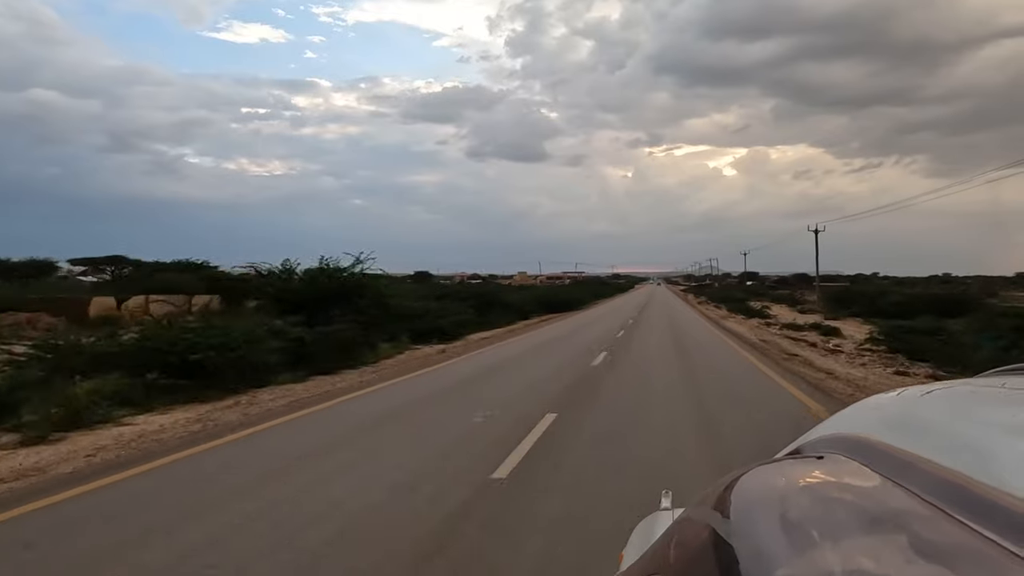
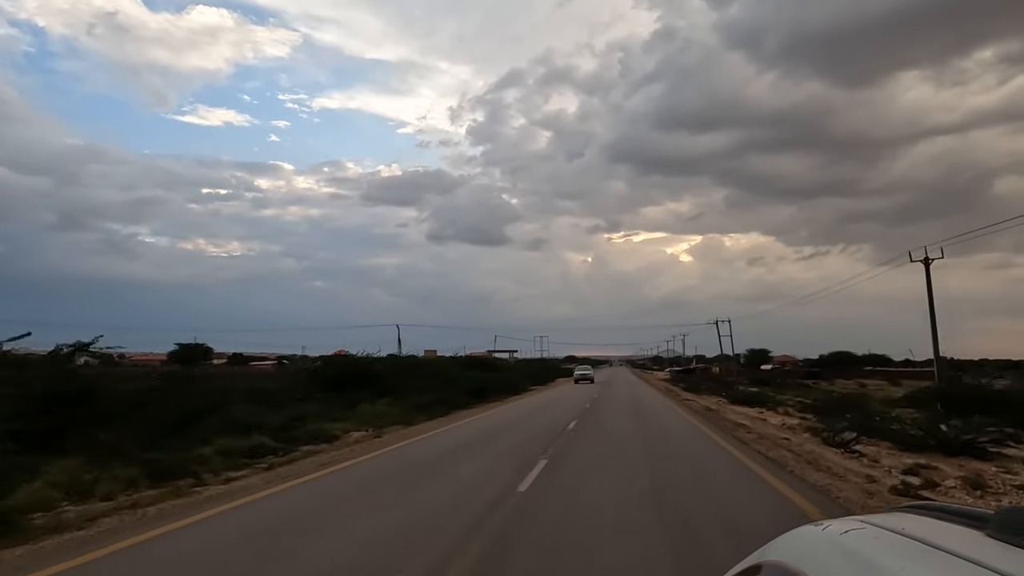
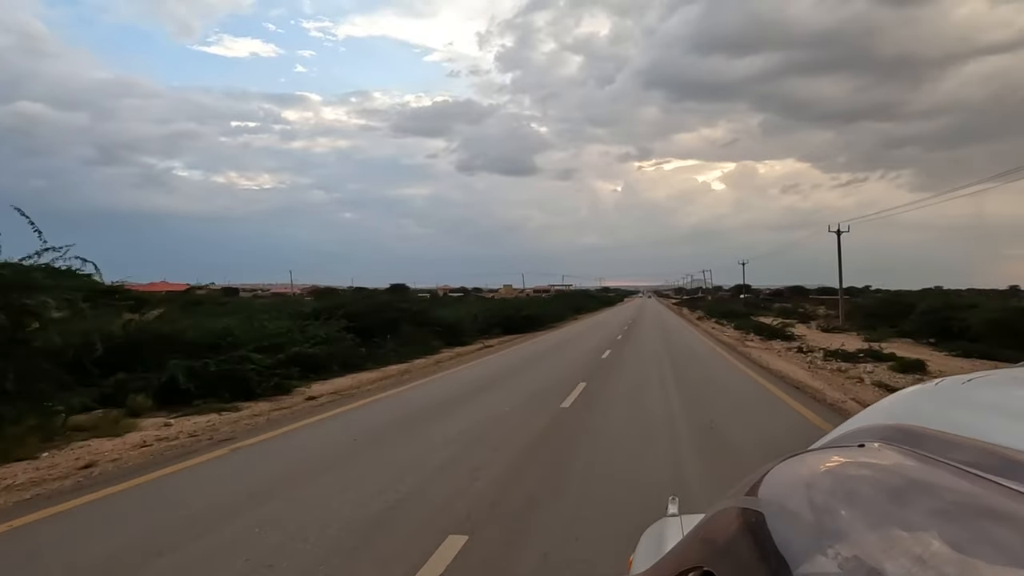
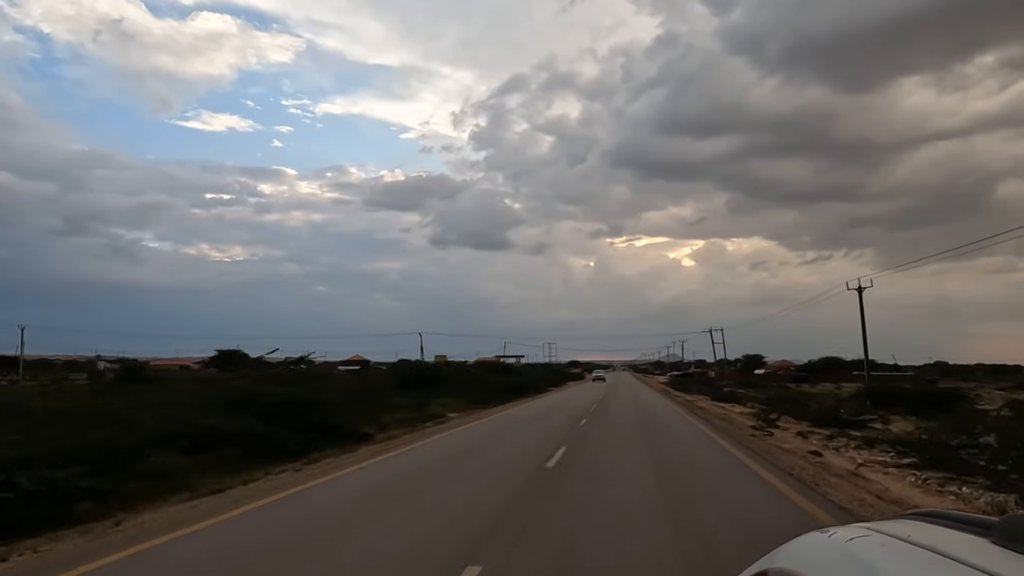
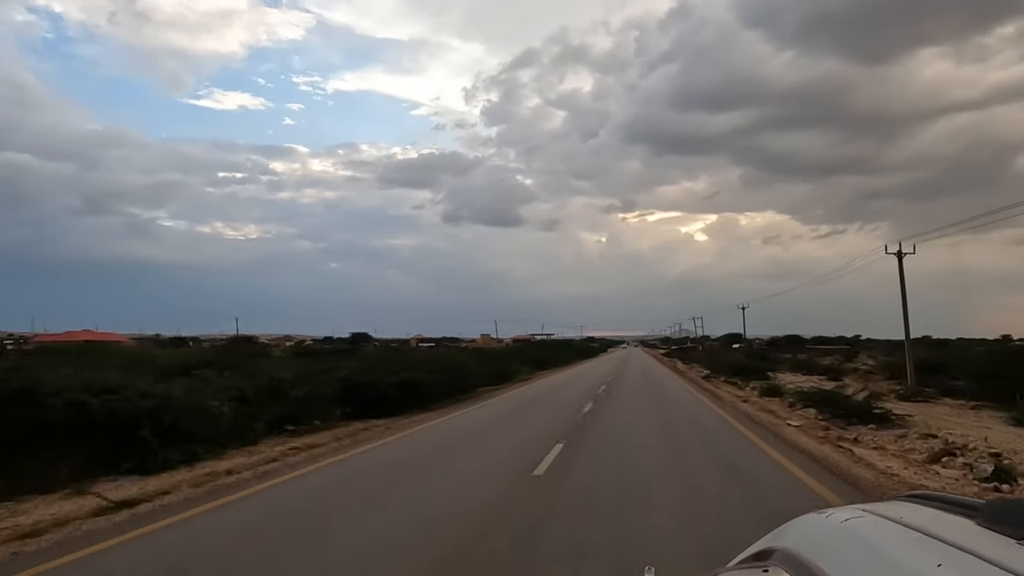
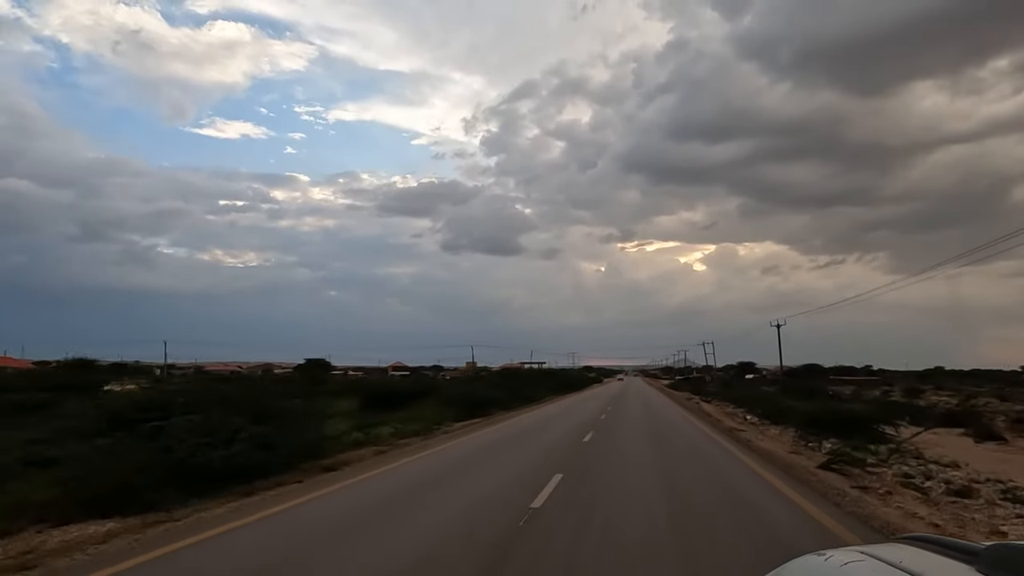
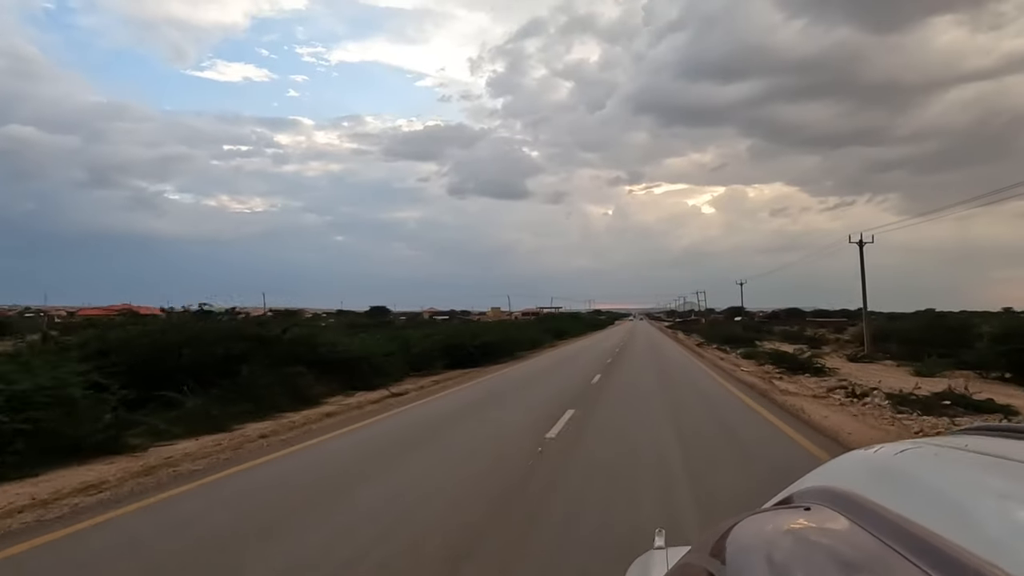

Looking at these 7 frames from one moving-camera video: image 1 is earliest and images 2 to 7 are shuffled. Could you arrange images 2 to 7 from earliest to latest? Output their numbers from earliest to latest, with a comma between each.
3, 7, 5, 6, 4, 2
